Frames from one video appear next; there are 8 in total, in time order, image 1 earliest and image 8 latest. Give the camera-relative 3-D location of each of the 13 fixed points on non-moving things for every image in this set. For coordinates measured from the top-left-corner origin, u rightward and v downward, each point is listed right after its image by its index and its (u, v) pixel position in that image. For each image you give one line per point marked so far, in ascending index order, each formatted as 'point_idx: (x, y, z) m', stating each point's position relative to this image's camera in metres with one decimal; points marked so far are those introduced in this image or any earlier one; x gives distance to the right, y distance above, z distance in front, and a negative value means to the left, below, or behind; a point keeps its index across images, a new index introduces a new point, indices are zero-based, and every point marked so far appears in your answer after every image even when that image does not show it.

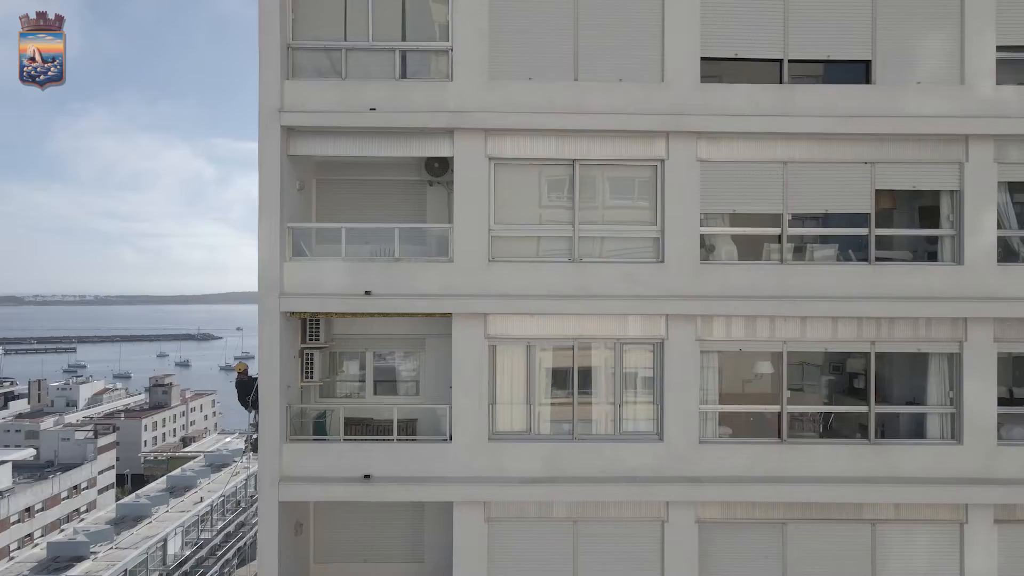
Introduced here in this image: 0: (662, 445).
0: (+1.8, -1.8, +8.8) m
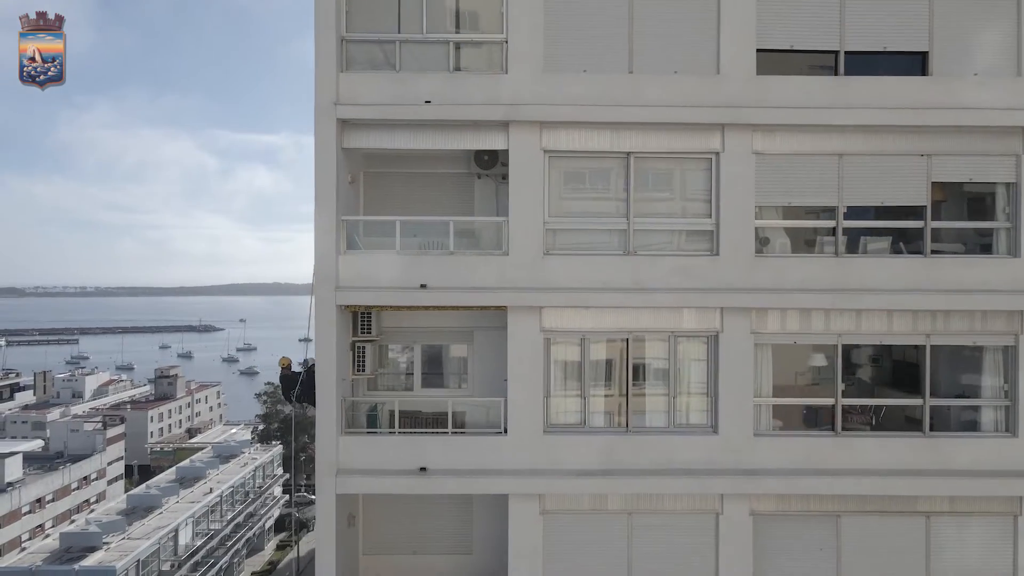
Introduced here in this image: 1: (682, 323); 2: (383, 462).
0: (+2.4, -1.8, +8.8) m
1: (+2.0, -0.4, +8.9) m
2: (-1.5, -2.1, +8.8) m
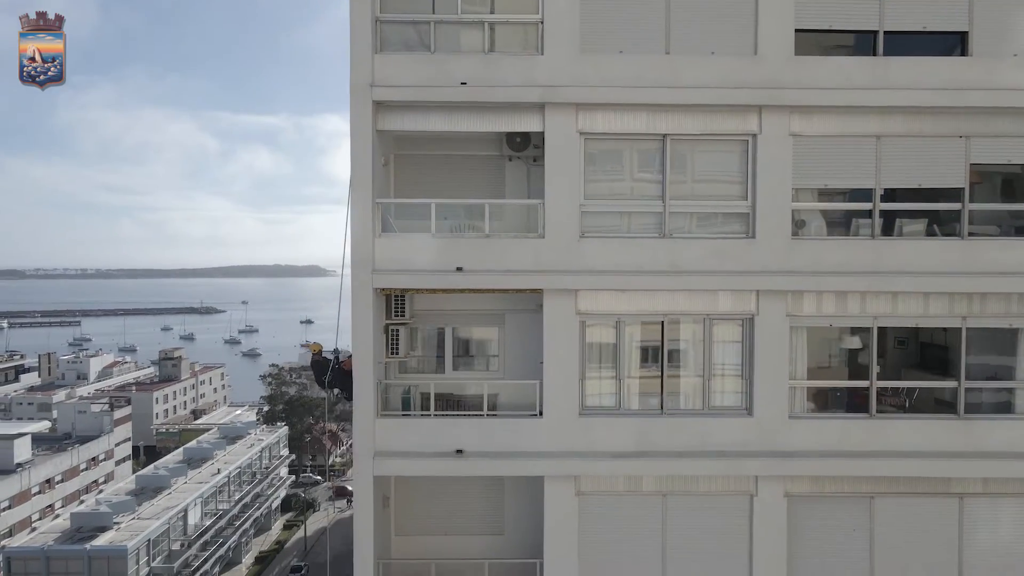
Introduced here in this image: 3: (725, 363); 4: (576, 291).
0: (+2.9, -1.6, +8.9) m
1: (+2.4, -0.2, +8.9) m
2: (-1.1, -1.9, +8.8) m
3: (+2.6, -0.9, +9.0) m
4: (+0.8, -0.1, +8.8) m
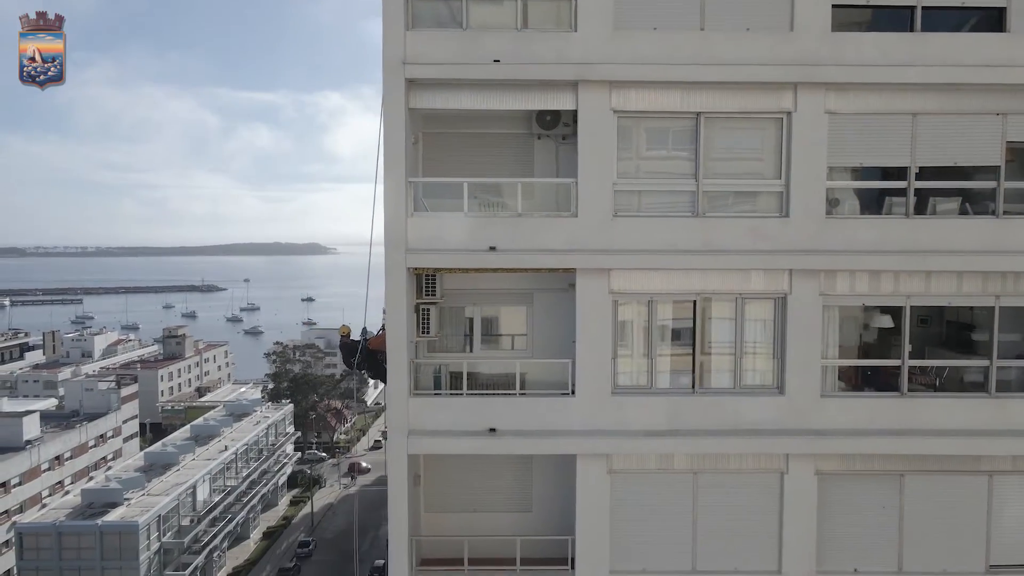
0: (+3.2, -1.3, +8.9) m
1: (+2.8, 0.0, +8.9) m
2: (-0.7, -1.6, +8.9) m
3: (+3.0, -0.7, +9.0) m
4: (+1.1, +0.2, +8.8) m
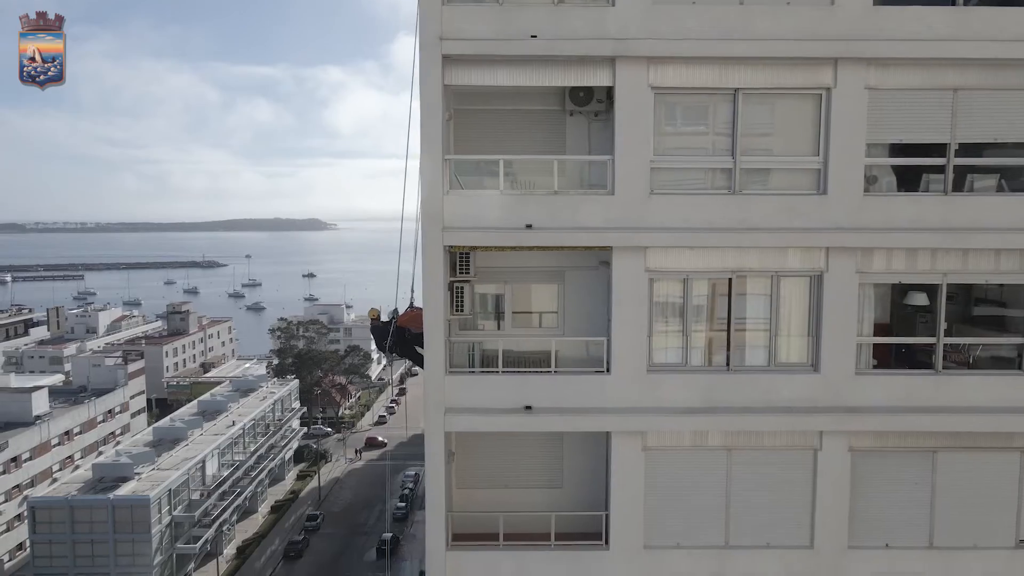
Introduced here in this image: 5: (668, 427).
0: (+3.7, -1.0, +8.9) m
1: (+3.2, +0.3, +8.8) m
2: (-0.3, -1.3, +8.9) m
3: (+3.4, -0.4, +9.0) m
4: (+1.6, +0.4, +8.8) m
5: (+1.8, -1.6, +8.8) m
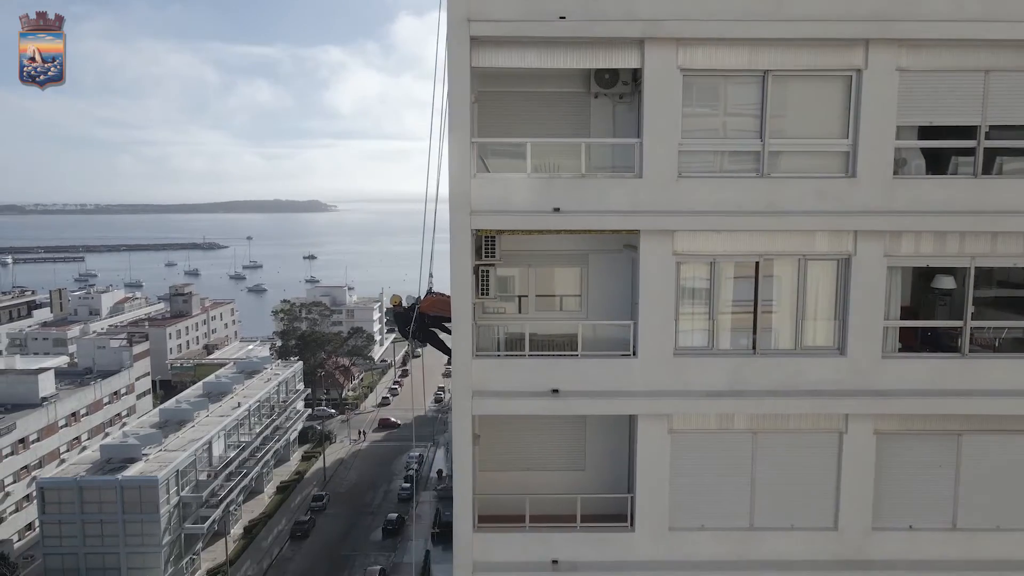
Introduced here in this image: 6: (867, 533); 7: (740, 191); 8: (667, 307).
0: (+4.0, -0.8, +8.9) m
1: (+3.6, +0.5, +8.8) m
2: (+0.1, -1.2, +8.9) m
3: (+3.7, -0.2, +9.0) m
4: (+1.9, +0.6, +8.7) m
5: (+2.2, -1.4, +8.8) m
6: (+4.3, -3.0, +9.1) m
7: (+2.6, +1.1, +8.7) m
8: (+1.8, -0.2, +8.8) m
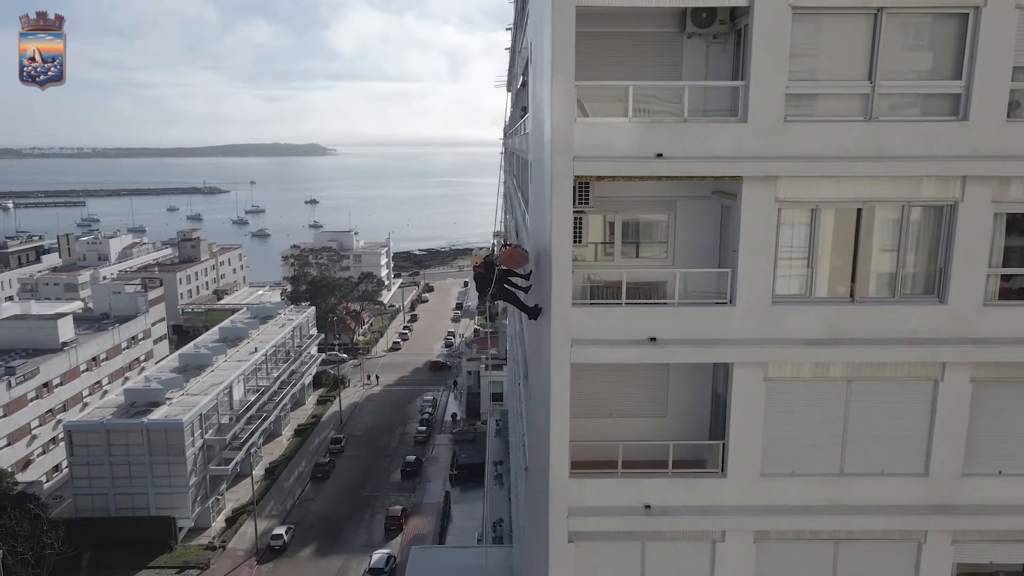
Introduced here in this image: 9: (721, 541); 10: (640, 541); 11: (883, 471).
0: (+5.1, -0.2, +8.8) m
1: (+4.7, +1.1, +8.6) m
2: (+1.2, -0.5, +8.9) m
3: (+4.8, +0.4, +8.9) m
4: (+3.0, +1.2, +8.5) m
5: (+3.3, -0.8, +8.8) m
6: (+5.5, -2.4, +9.2) m
7: (+3.8, +1.7, +8.4) m
8: (+3.0, +0.4, +8.7) m
9: (+2.6, -3.2, +9.4) m
10: (+1.6, -3.2, +9.3) m
11: (+4.6, -2.3, +9.2) m
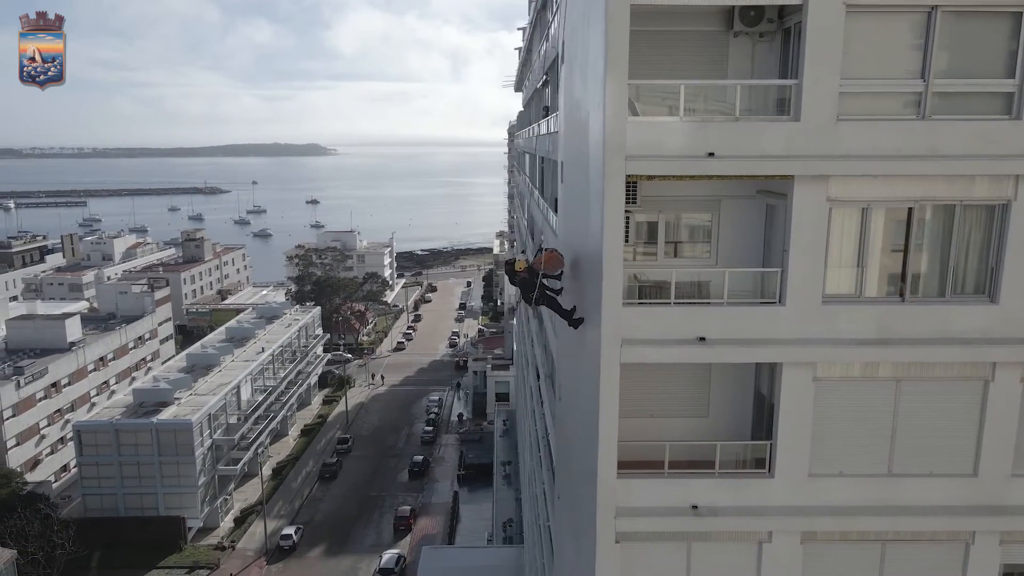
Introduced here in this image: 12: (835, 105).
0: (+5.7, -0.2, +8.8) m
1: (+5.3, +1.1, +8.6) m
2: (+1.8, -0.5, +8.8) m
3: (+5.4, +0.4, +8.8) m
4: (+3.6, +1.2, +8.5) m
5: (+3.9, -0.8, +8.8) m
6: (+6.1, -2.4, +9.2) m
7: (+4.4, +1.7, +8.4) m
8: (+3.6, +0.4, +8.7) m
9: (+3.2, -3.2, +9.3) m
10: (+2.2, -3.2, +9.3) m
11: (+5.2, -2.3, +9.2) m
12: (+3.6, +2.0, +8.3) m
